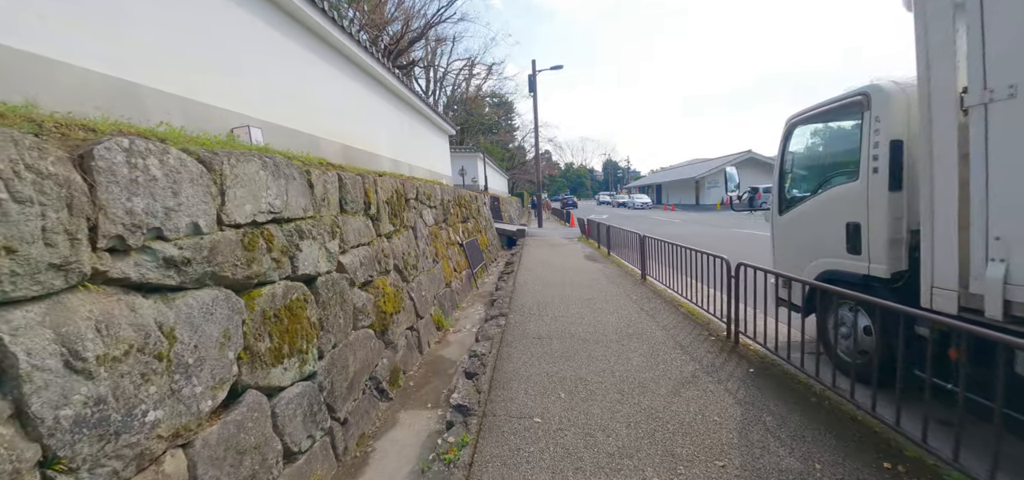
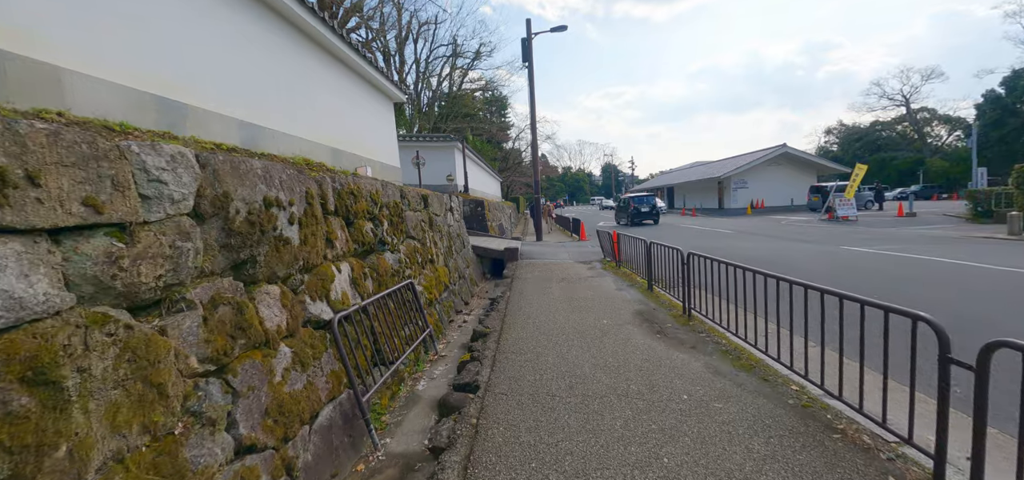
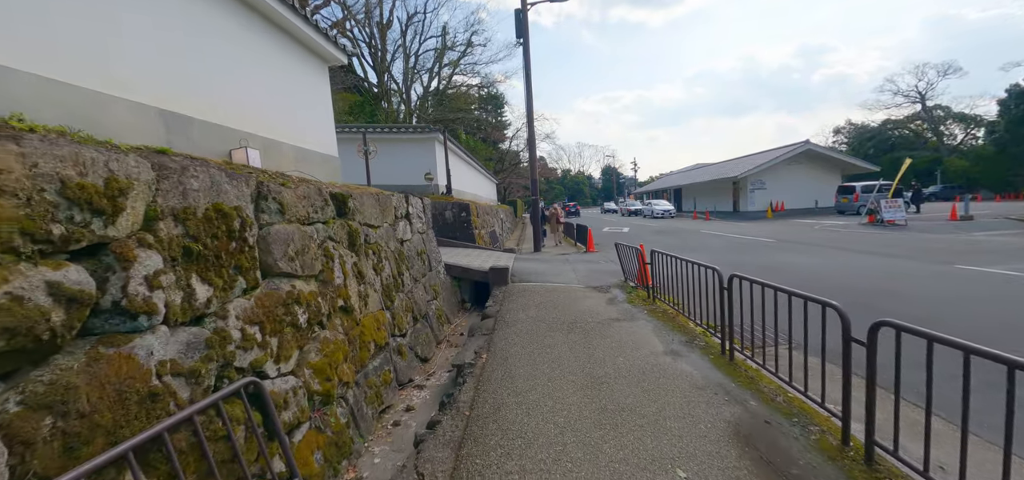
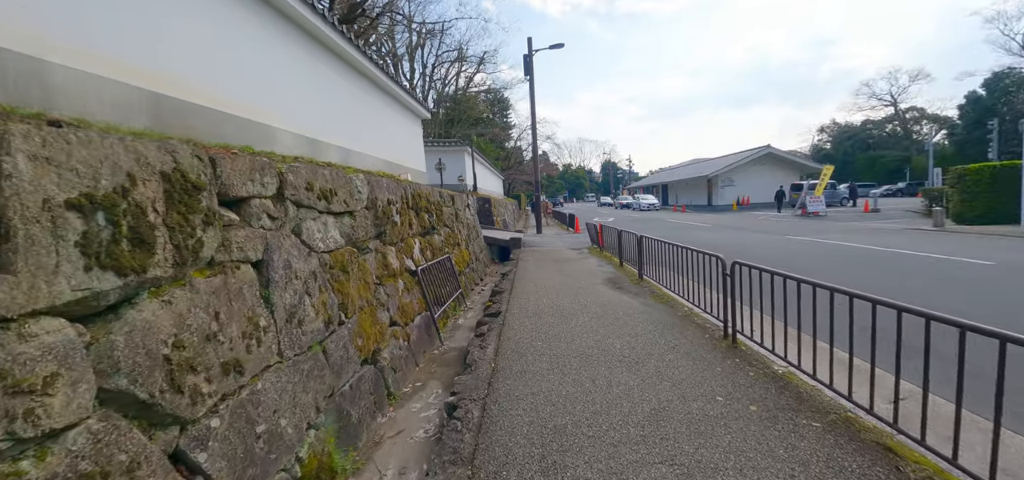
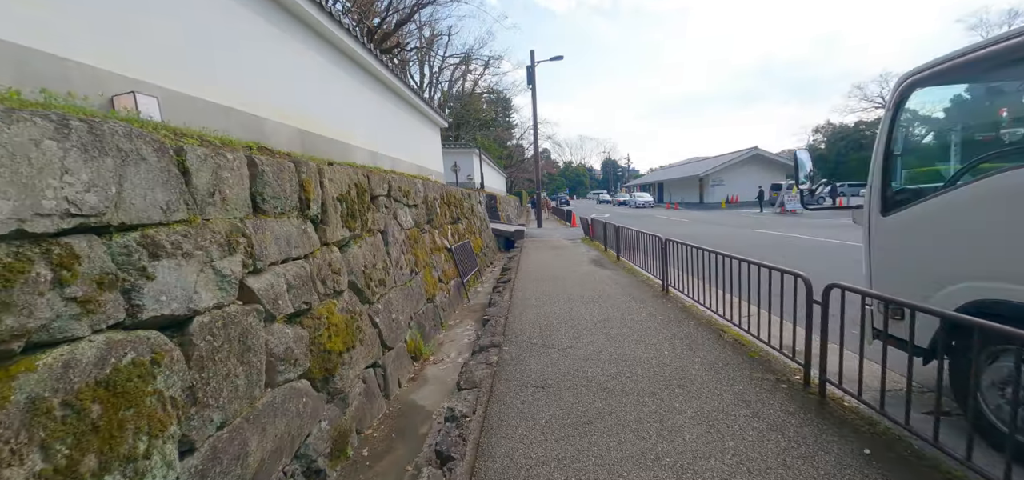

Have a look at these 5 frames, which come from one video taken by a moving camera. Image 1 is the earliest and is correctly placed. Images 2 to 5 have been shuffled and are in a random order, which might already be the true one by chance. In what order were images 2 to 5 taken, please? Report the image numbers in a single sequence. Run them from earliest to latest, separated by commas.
5, 4, 2, 3
